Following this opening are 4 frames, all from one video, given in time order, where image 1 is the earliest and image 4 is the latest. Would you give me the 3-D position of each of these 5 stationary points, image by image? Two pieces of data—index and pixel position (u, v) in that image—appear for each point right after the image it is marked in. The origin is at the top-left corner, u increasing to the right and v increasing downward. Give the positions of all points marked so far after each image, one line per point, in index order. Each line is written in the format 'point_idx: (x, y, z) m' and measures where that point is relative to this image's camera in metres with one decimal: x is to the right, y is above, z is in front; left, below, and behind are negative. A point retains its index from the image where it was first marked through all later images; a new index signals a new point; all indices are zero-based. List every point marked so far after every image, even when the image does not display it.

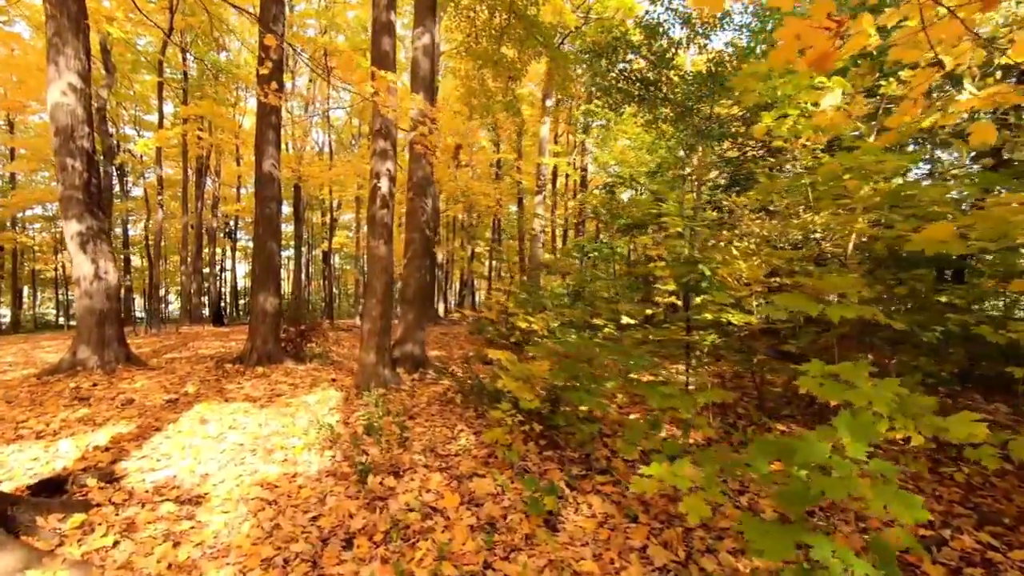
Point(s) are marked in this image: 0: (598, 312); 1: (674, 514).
0: (+1.3, -0.4, +7.8) m
1: (+1.0, -1.4, +3.3) m
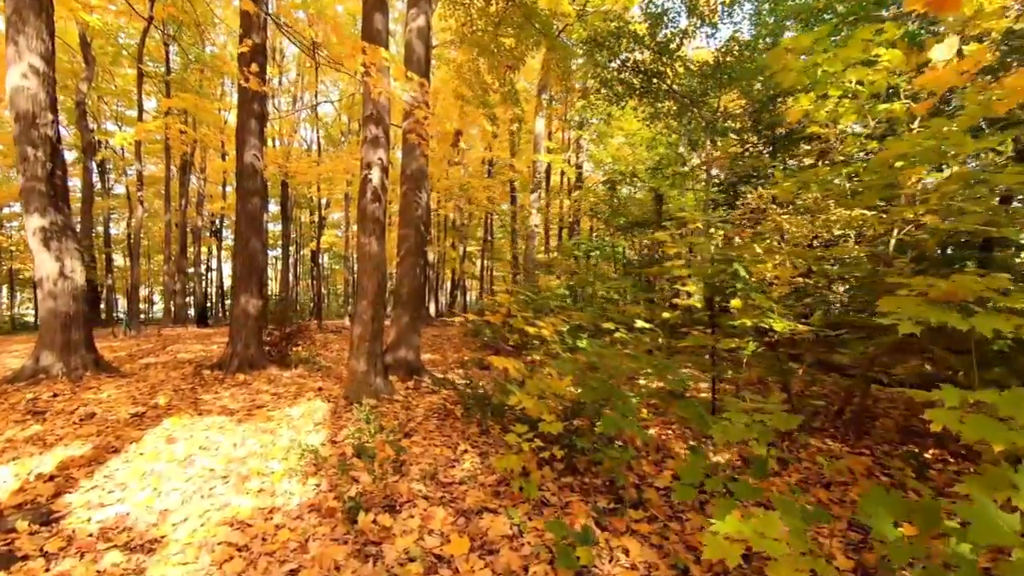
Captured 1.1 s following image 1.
0: (+1.3, -0.4, +7.3) m
1: (+1.1, -1.4, +2.8) m
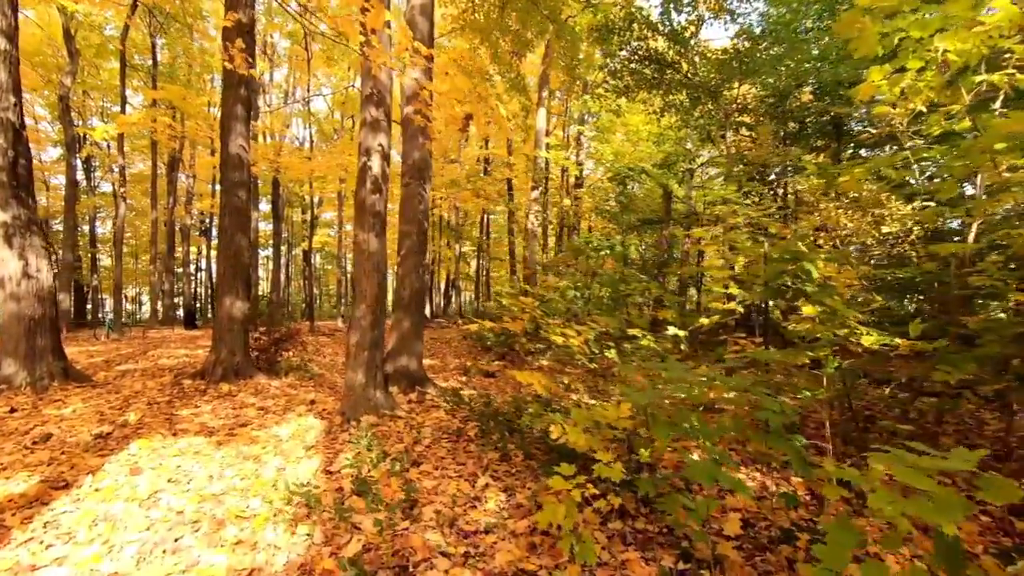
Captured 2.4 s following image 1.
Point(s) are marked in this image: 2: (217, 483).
0: (+1.5, -0.4, +6.6) m
1: (+1.3, -1.5, +2.1) m
2: (-2.0, -1.3, +3.6) m
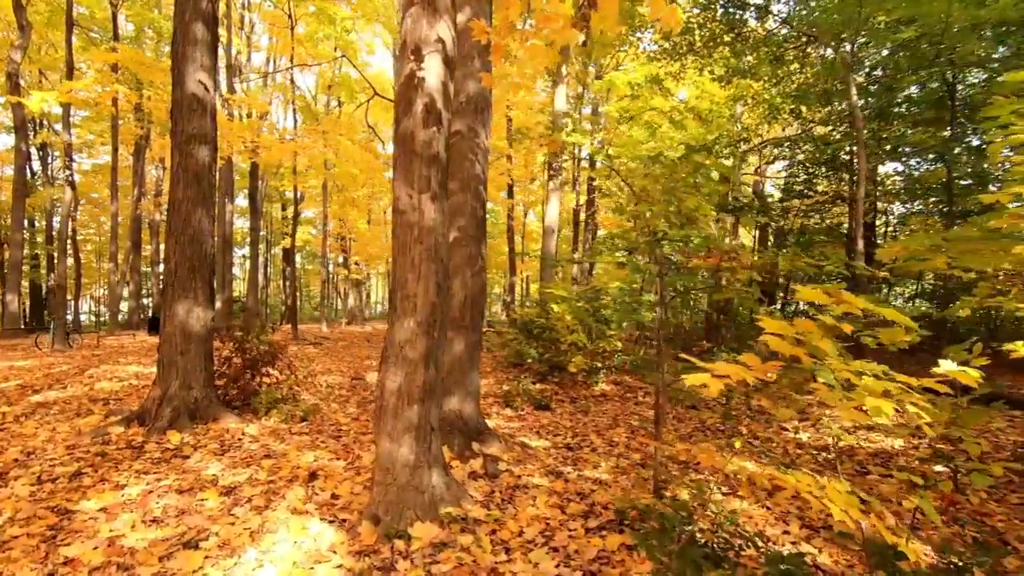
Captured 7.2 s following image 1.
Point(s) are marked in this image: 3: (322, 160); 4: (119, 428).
0: (+2.3, -0.4, +4.4) m
1: (+2.4, -1.5, -0.1) m
2: (-1.0, -1.3, +1.3) m
3: (-5.0, +3.6, +14.0) m
4: (-3.7, -1.3, +5.0) m
